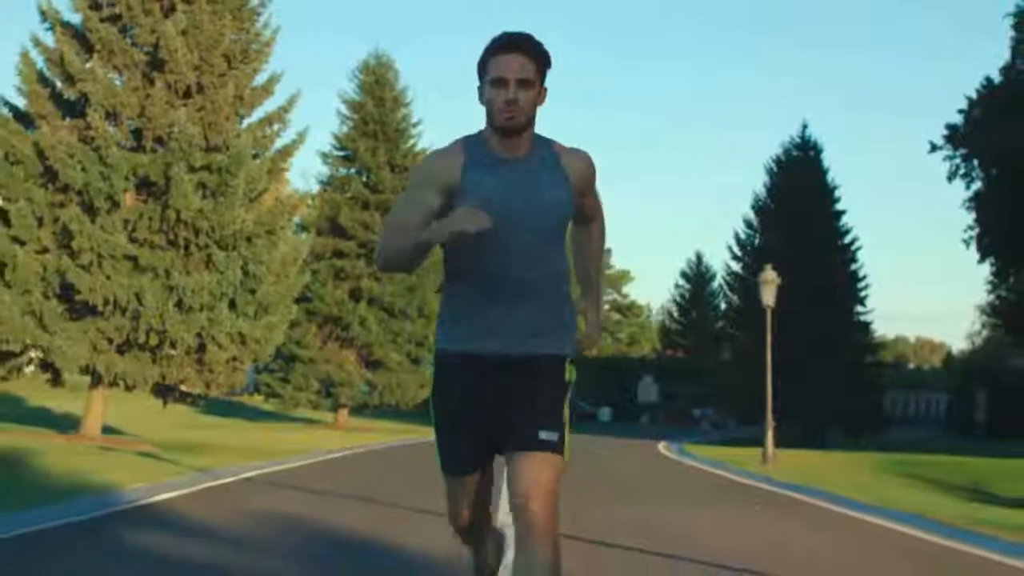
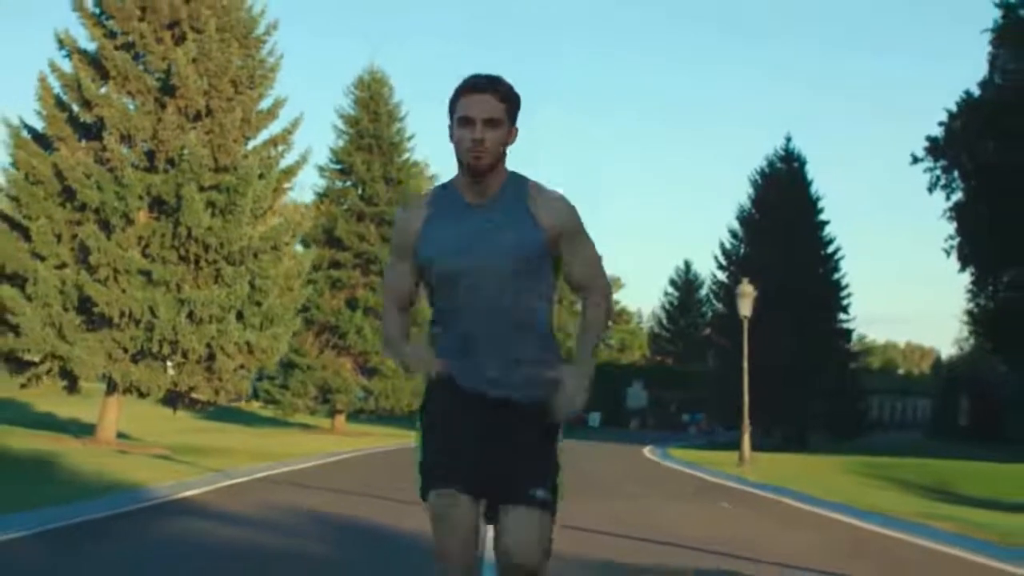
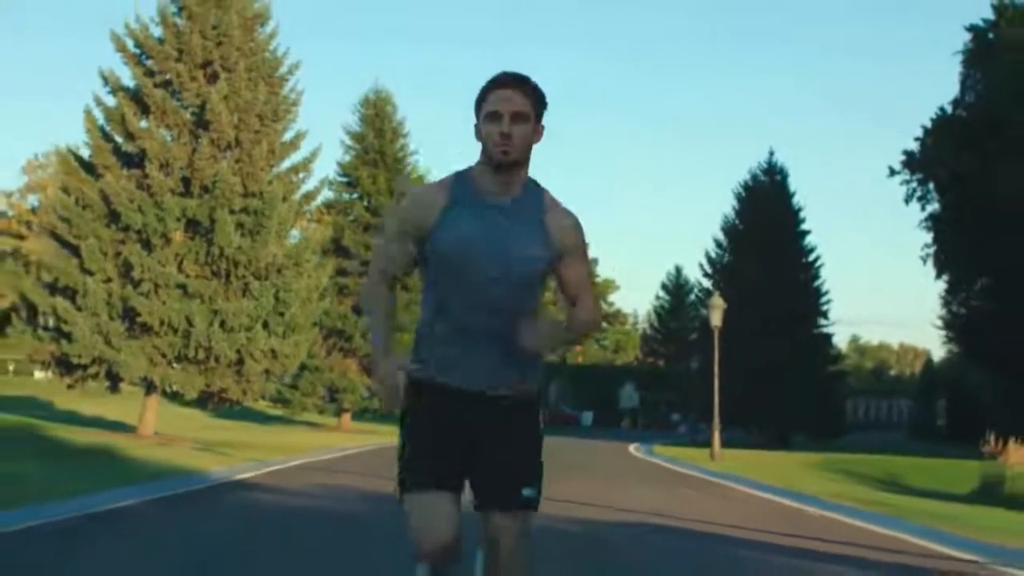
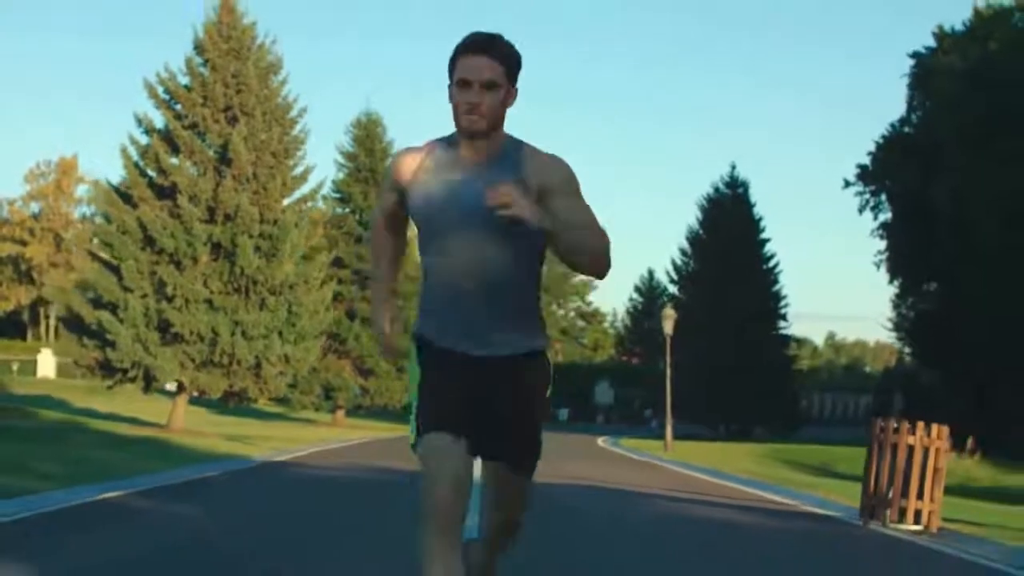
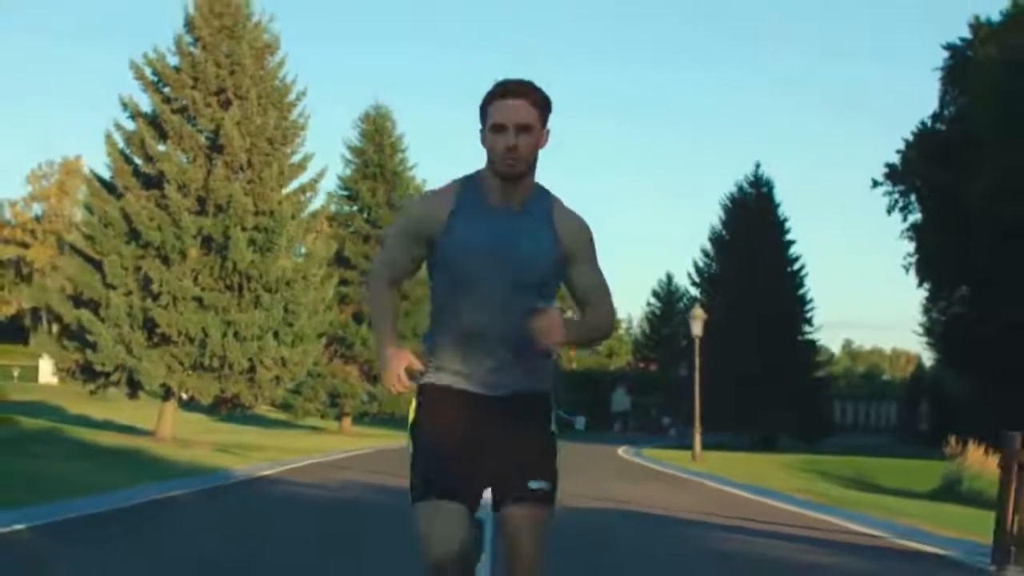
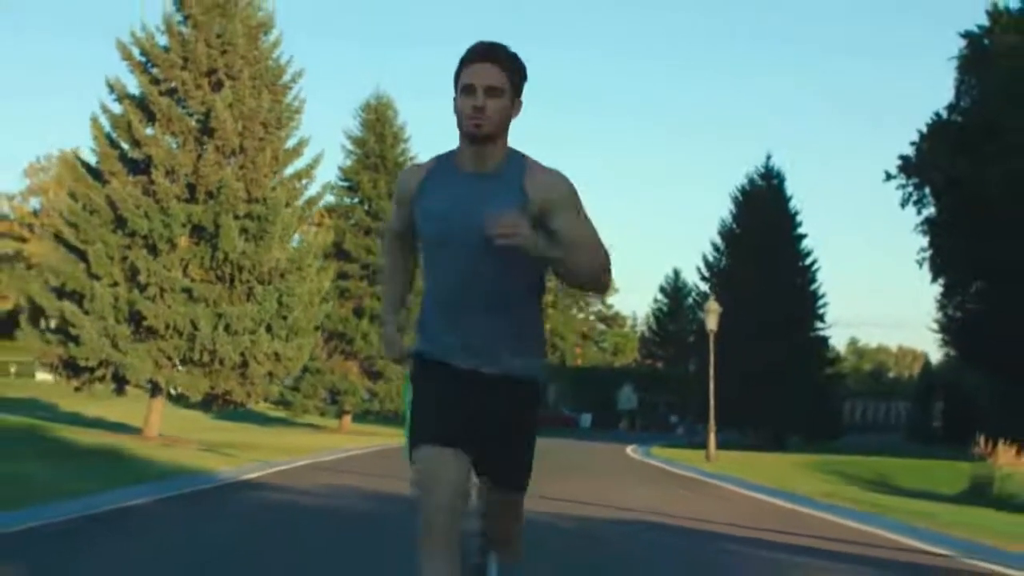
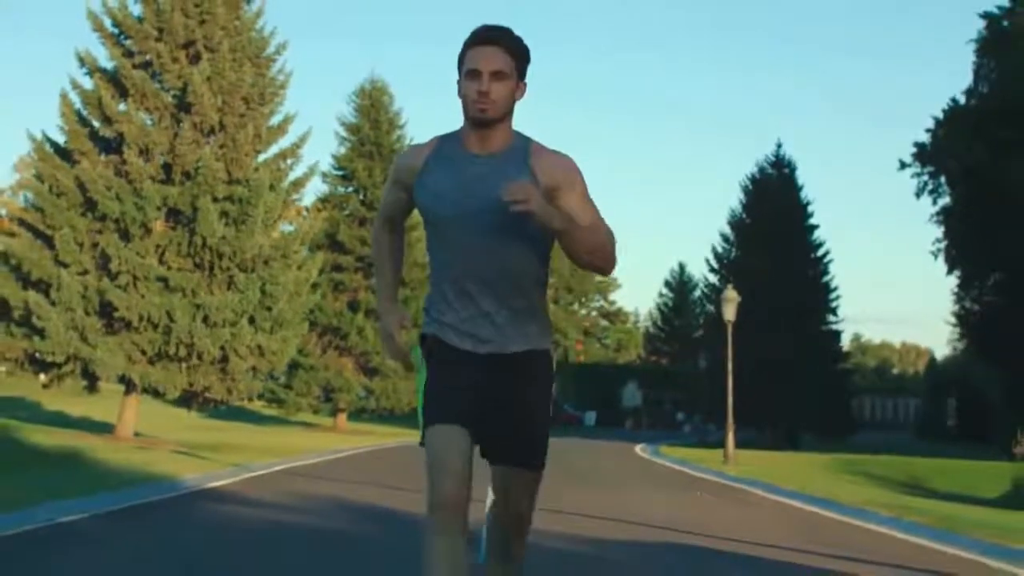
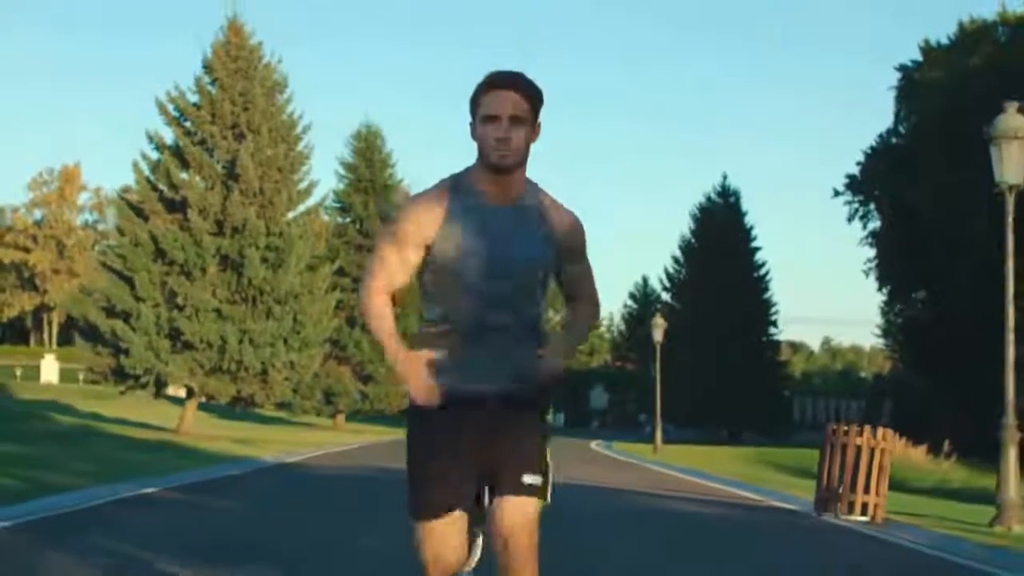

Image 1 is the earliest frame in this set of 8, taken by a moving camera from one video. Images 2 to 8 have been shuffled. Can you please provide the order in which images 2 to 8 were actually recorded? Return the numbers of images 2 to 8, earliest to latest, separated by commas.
2, 7, 3, 6, 5, 4, 8
